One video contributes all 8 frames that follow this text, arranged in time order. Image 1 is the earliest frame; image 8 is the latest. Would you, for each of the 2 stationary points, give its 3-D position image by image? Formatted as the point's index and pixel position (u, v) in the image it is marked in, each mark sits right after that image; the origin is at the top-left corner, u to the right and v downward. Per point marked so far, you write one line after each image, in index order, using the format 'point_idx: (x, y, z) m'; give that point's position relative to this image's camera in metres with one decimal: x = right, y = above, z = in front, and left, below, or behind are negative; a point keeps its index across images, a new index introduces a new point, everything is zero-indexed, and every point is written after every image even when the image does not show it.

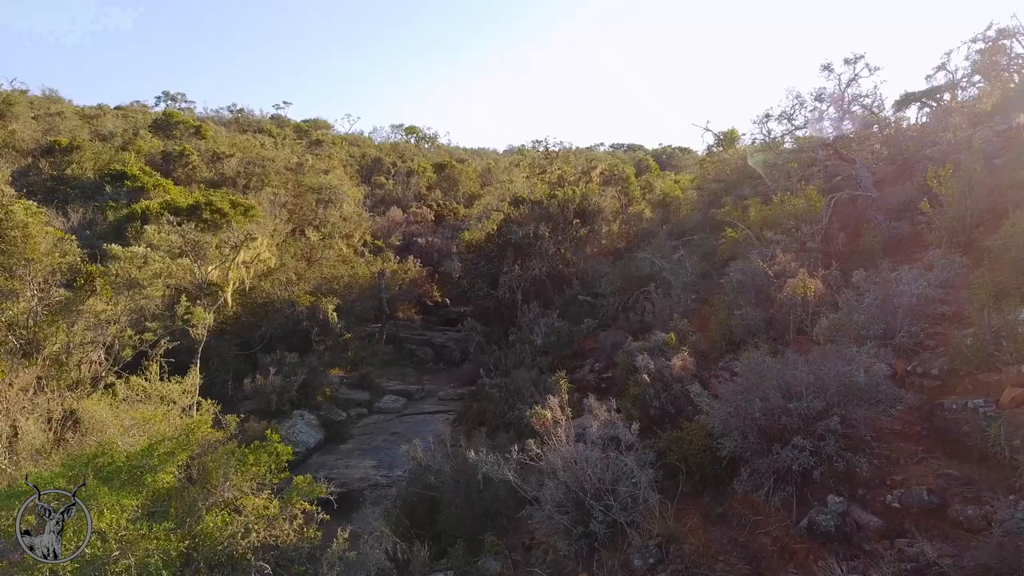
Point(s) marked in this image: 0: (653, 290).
0: (+1.1, 0.0, +7.8) m
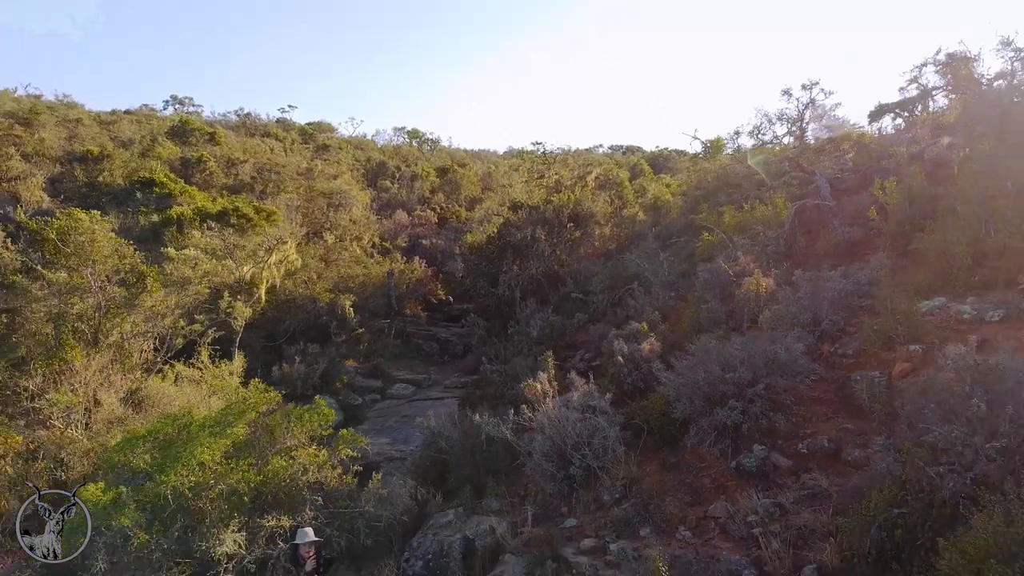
0: (+1.1, 0.0, +8.8) m
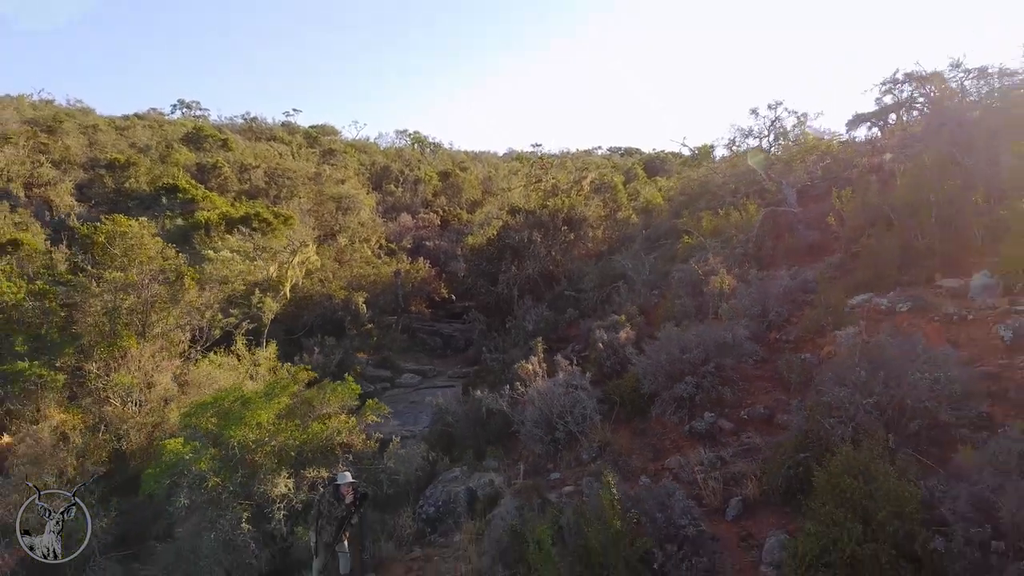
0: (+1.1, 0.0, +9.8) m
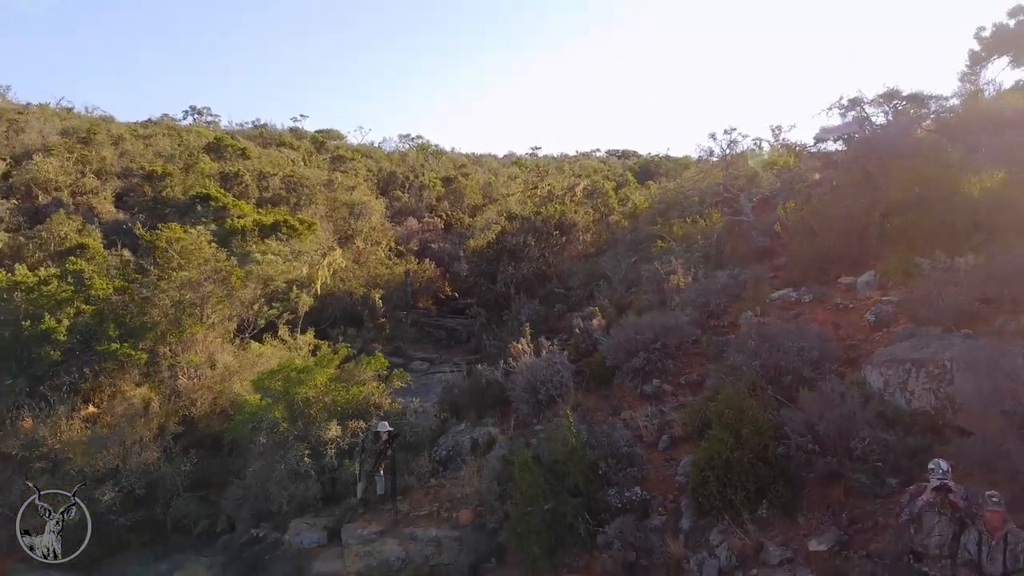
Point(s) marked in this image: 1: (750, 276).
0: (+1.0, +0.1, +11.4) m
1: (+2.0, +0.1, +8.3) m
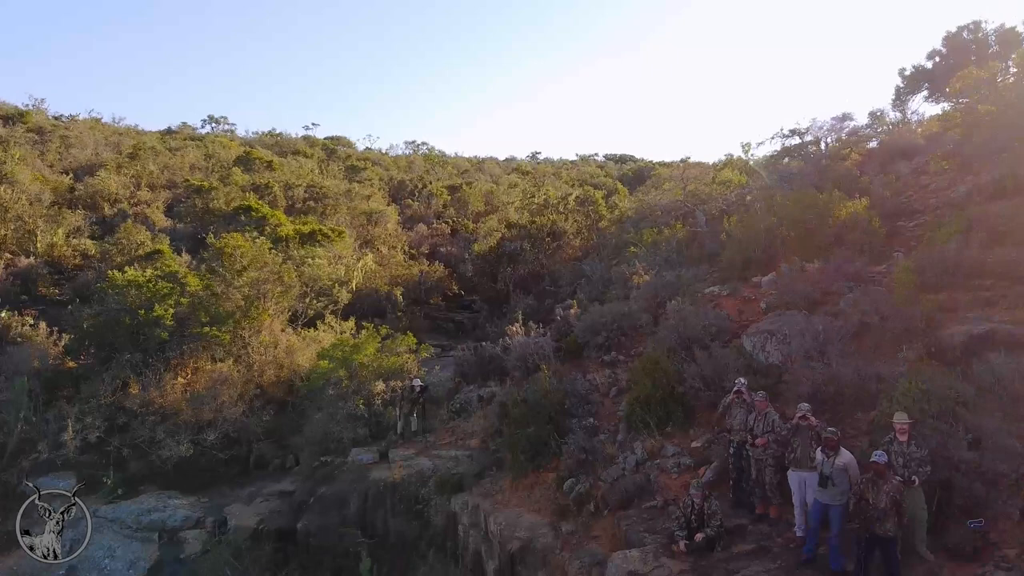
0: (+1.0, +0.1, +14.0) m
1: (+1.9, +0.1, +10.9) m
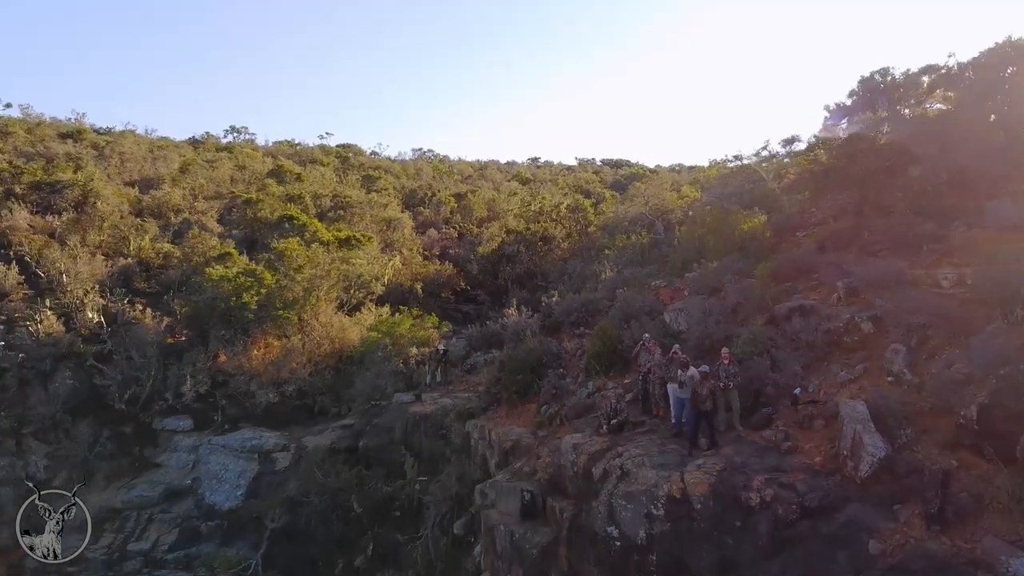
0: (+0.9, +0.2, +17.6) m
1: (+1.9, +0.2, +14.5) m
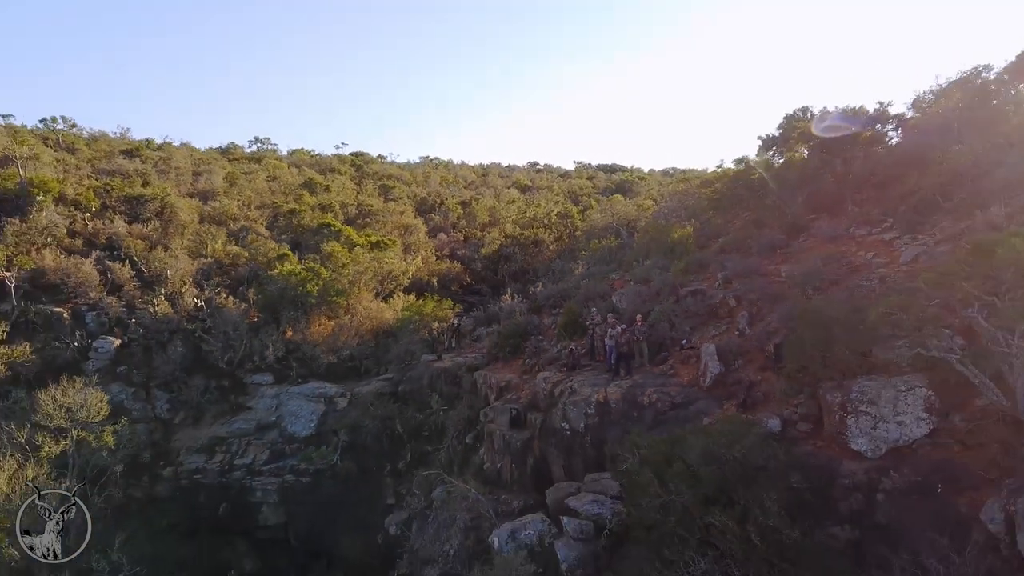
0: (+0.8, +0.3, +22.6) m
1: (+1.8, +0.4, +19.4) m
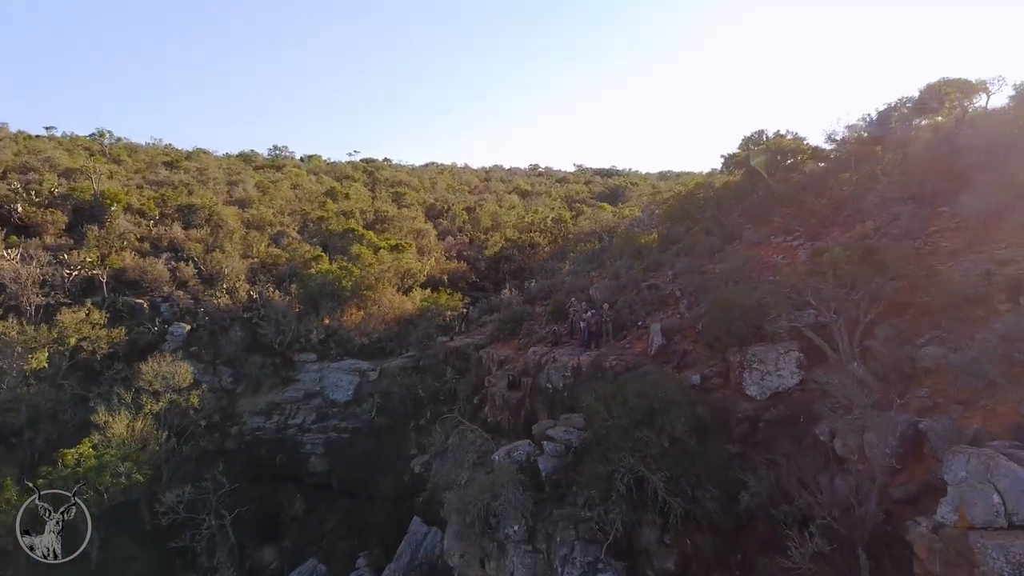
0: (+0.8, +0.4, +26.7) m
1: (+1.7, +0.5, +23.6) m
